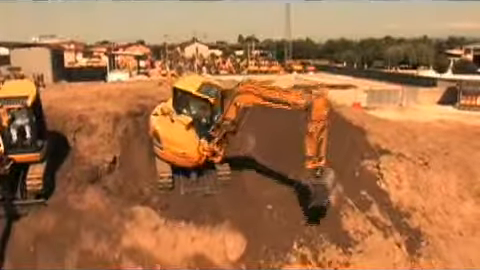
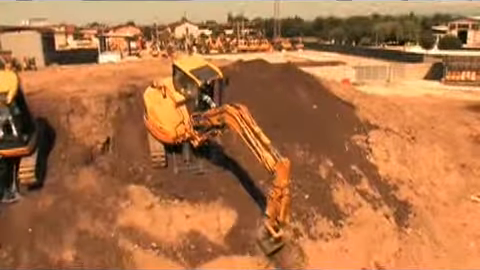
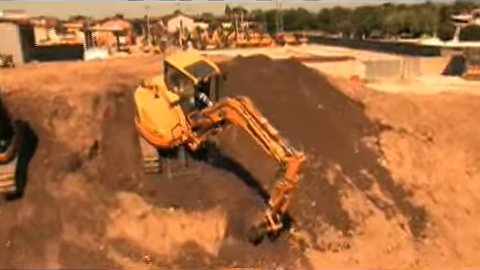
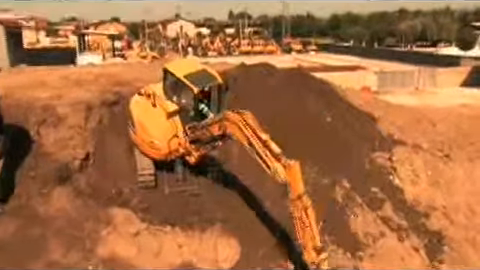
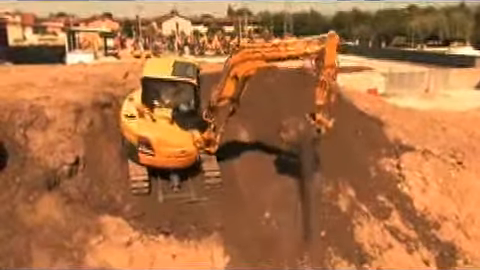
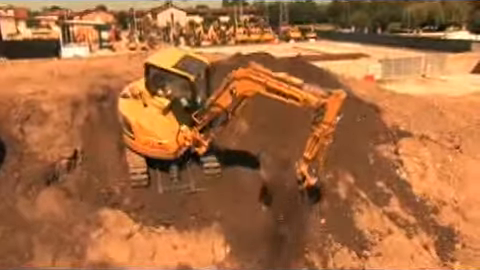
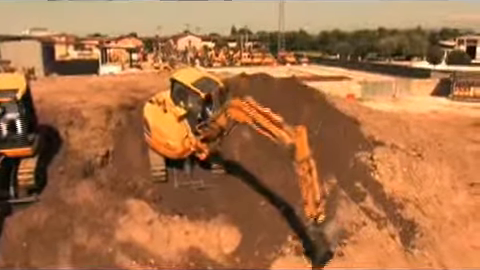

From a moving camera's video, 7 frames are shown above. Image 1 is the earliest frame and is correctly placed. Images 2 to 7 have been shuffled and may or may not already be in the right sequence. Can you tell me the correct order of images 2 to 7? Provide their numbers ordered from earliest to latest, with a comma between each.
7, 4, 2, 3, 6, 5
